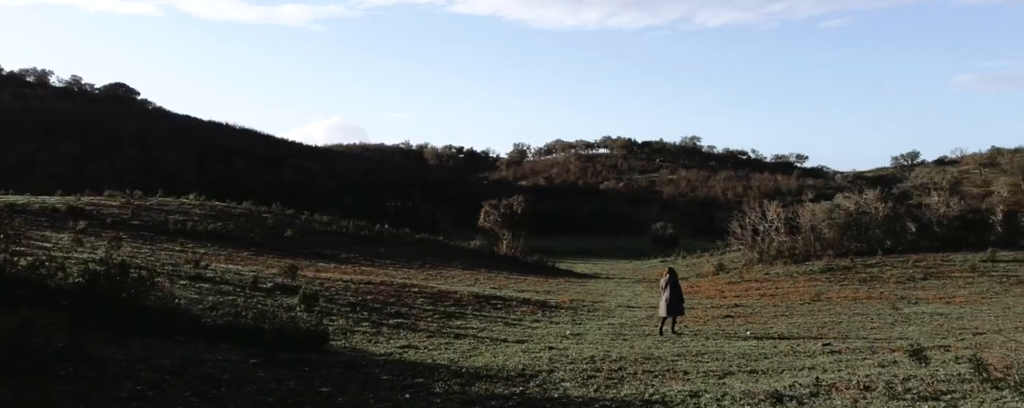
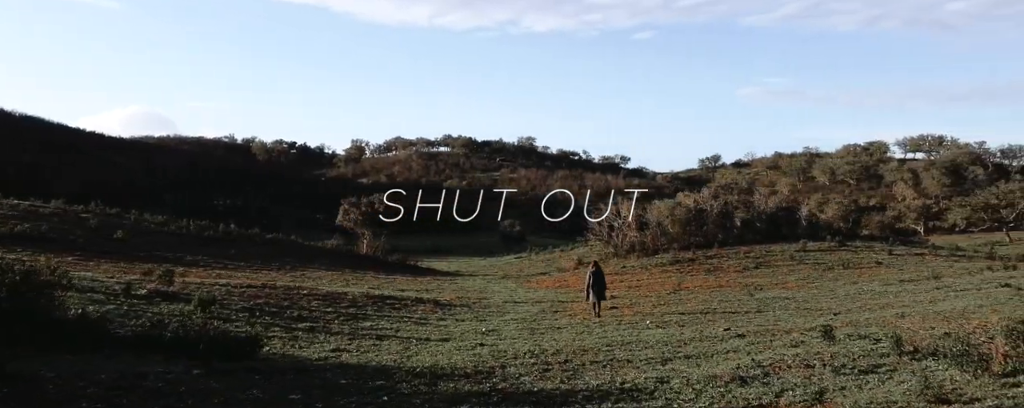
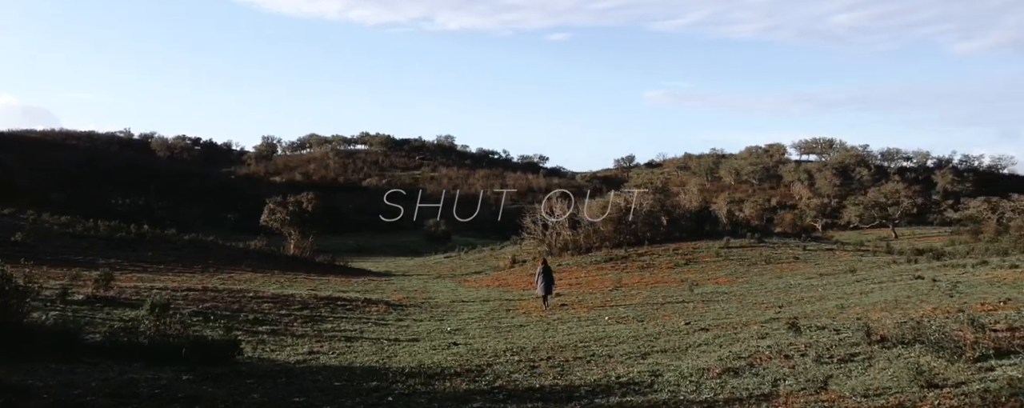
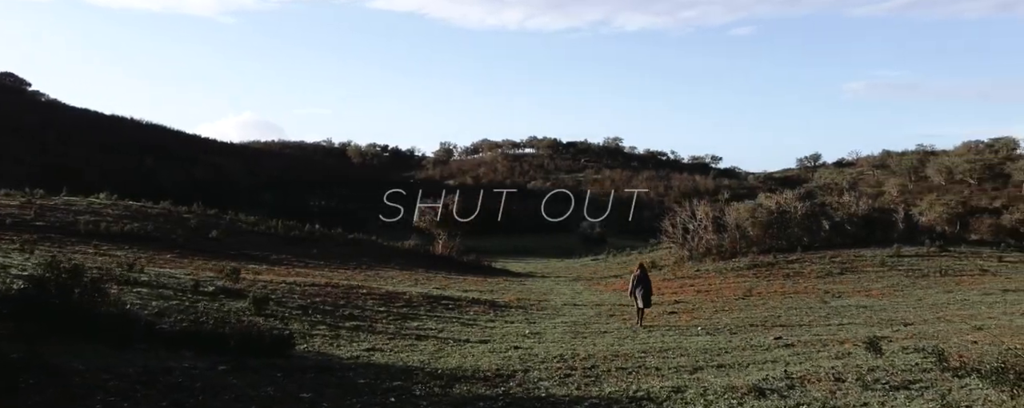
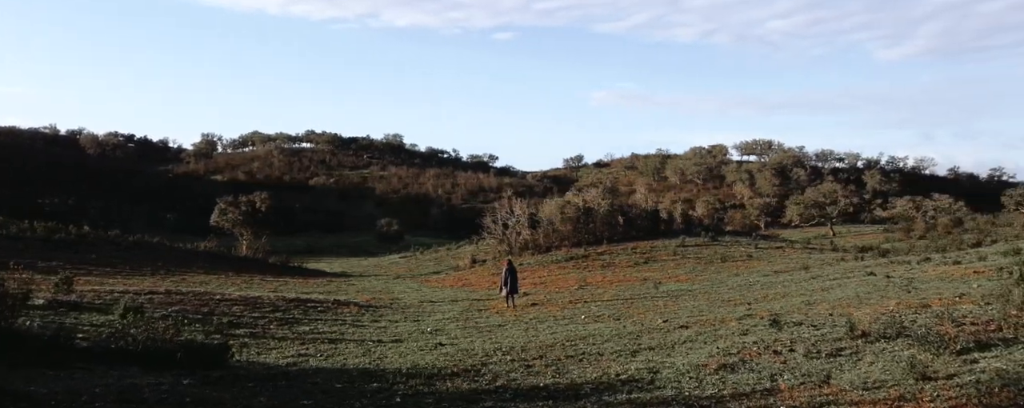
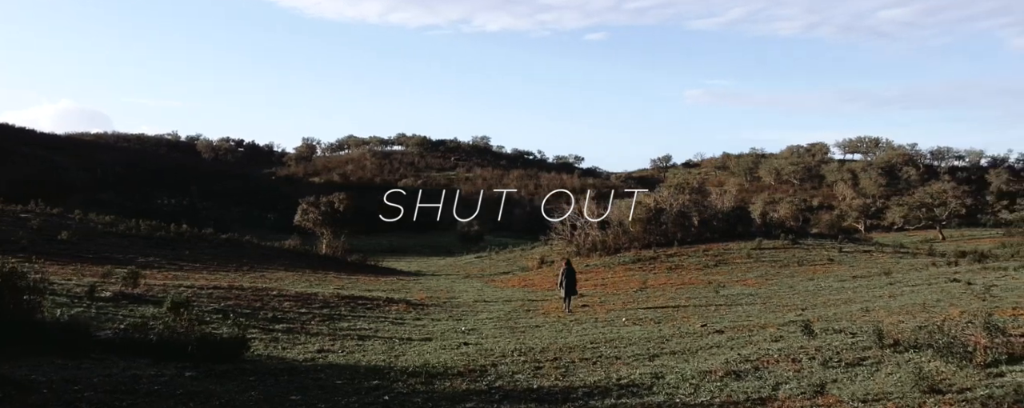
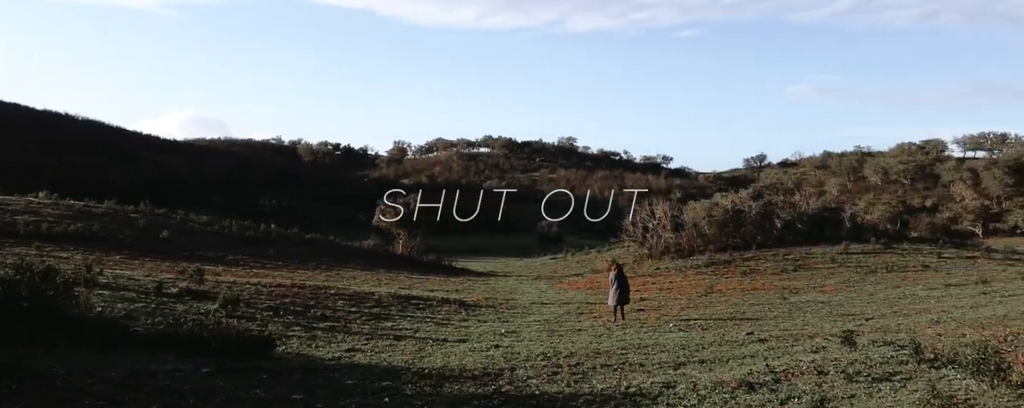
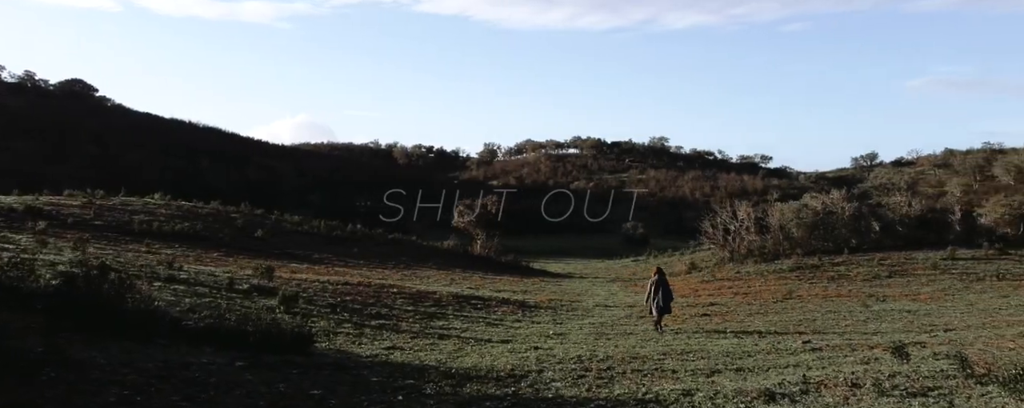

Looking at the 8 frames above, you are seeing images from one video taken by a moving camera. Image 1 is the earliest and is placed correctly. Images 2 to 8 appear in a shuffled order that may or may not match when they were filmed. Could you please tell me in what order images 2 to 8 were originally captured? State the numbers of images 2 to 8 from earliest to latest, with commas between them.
8, 4, 7, 2, 6, 3, 5
